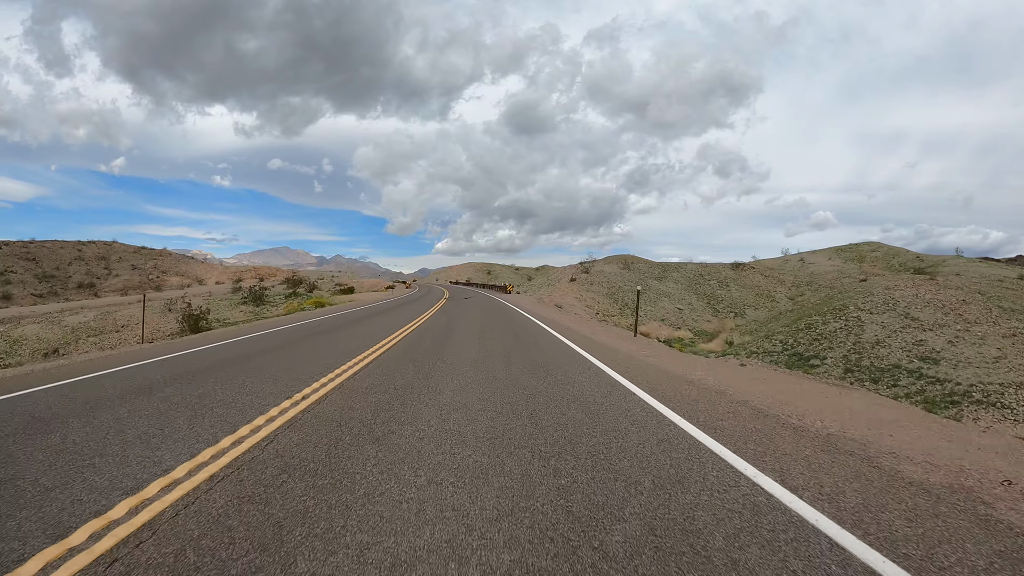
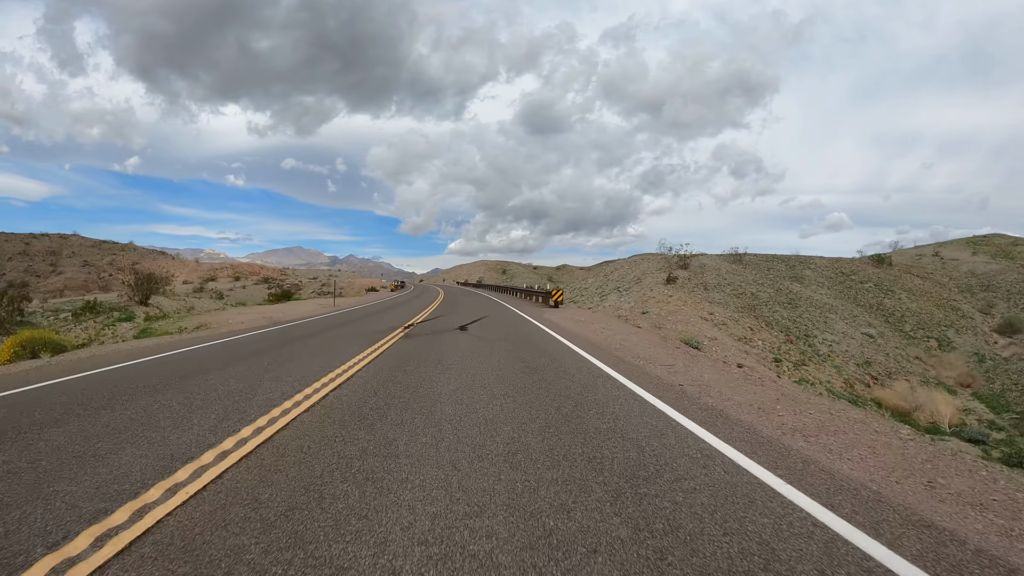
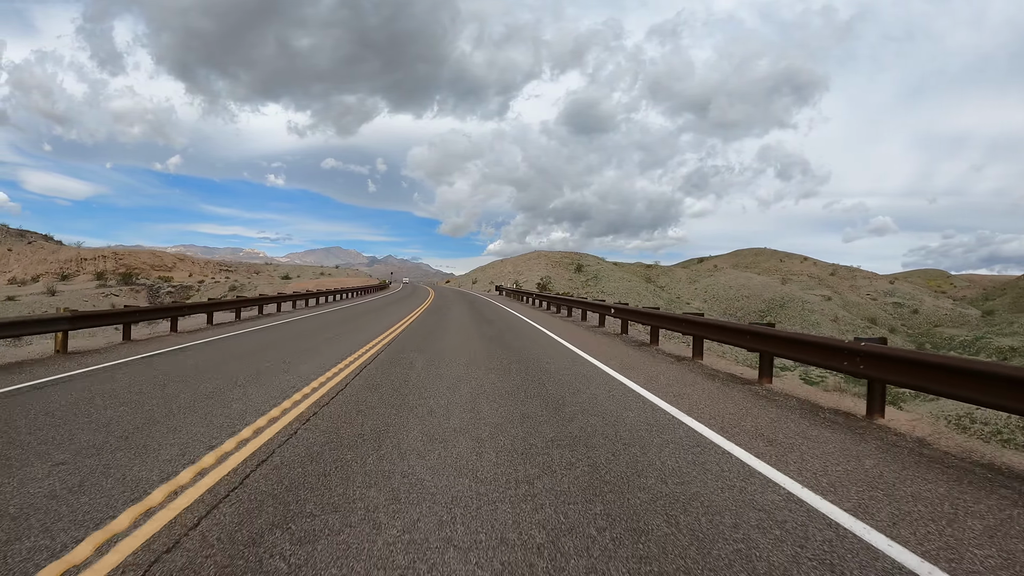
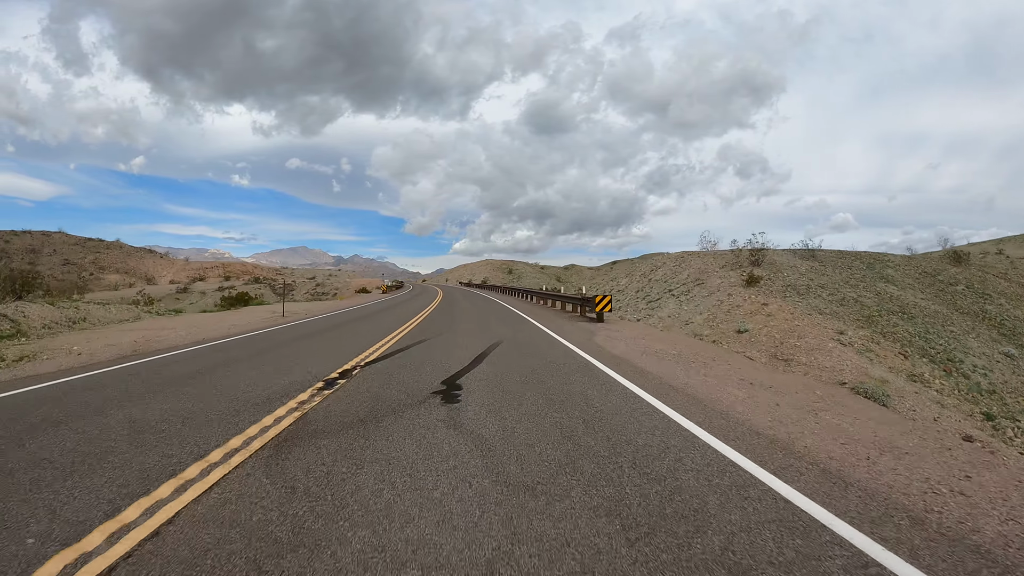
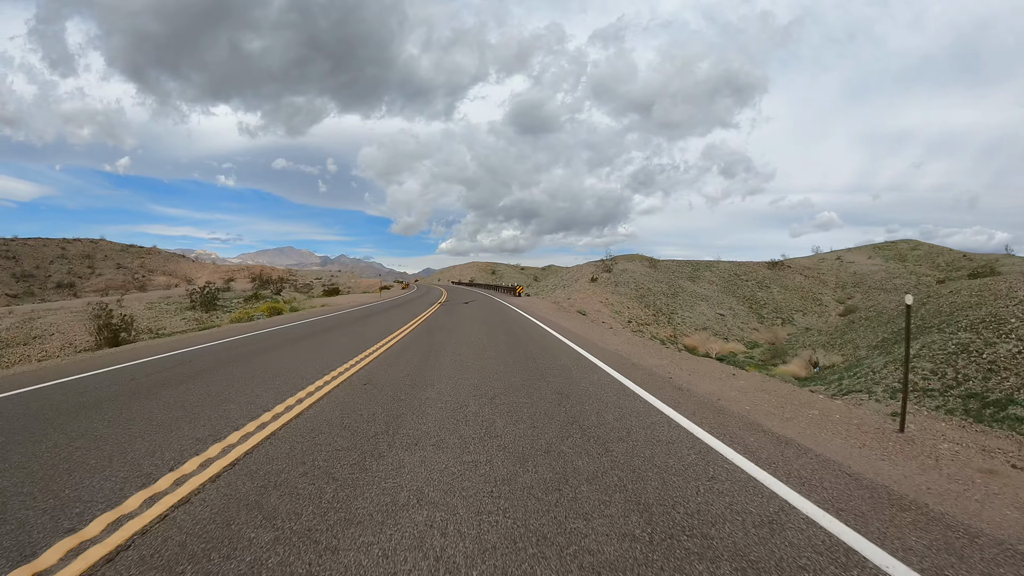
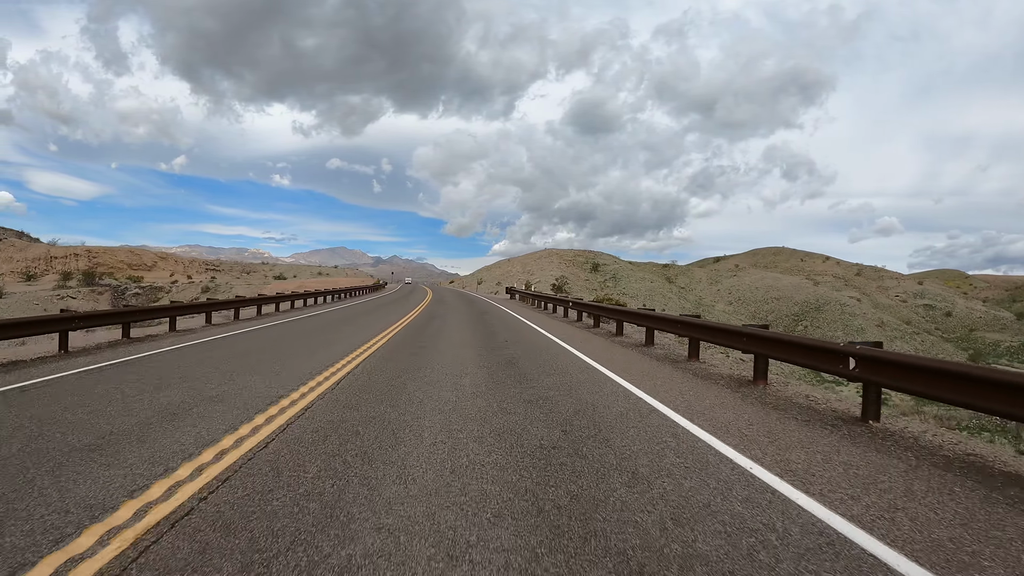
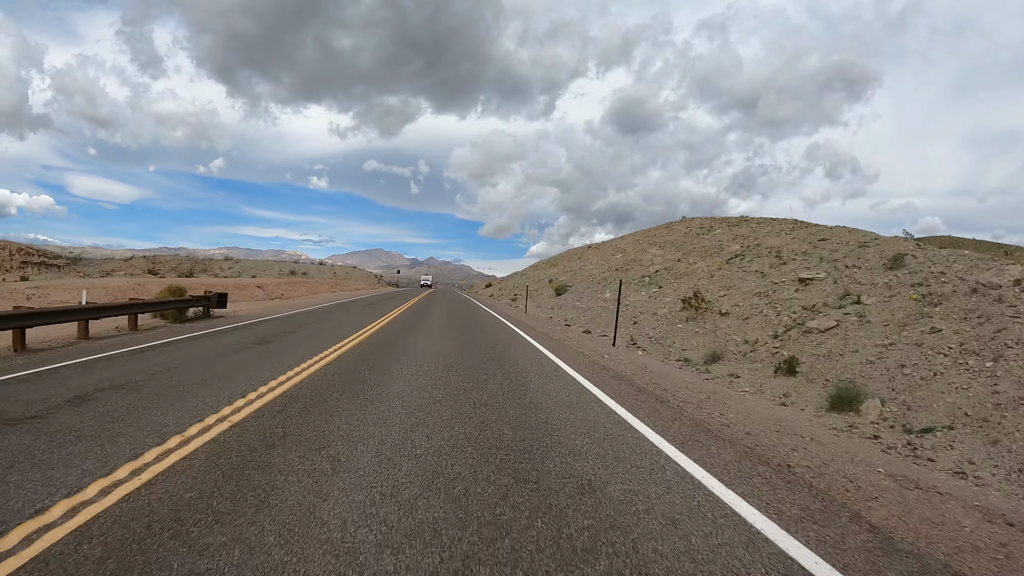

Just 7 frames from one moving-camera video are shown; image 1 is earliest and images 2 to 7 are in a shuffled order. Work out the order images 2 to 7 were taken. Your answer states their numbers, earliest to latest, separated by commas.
5, 2, 4, 3, 6, 7
